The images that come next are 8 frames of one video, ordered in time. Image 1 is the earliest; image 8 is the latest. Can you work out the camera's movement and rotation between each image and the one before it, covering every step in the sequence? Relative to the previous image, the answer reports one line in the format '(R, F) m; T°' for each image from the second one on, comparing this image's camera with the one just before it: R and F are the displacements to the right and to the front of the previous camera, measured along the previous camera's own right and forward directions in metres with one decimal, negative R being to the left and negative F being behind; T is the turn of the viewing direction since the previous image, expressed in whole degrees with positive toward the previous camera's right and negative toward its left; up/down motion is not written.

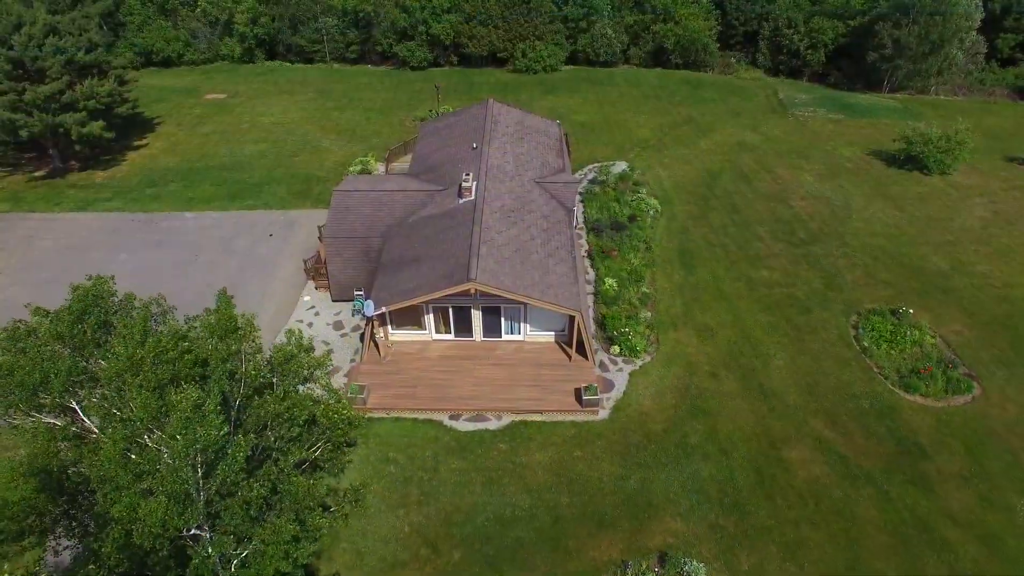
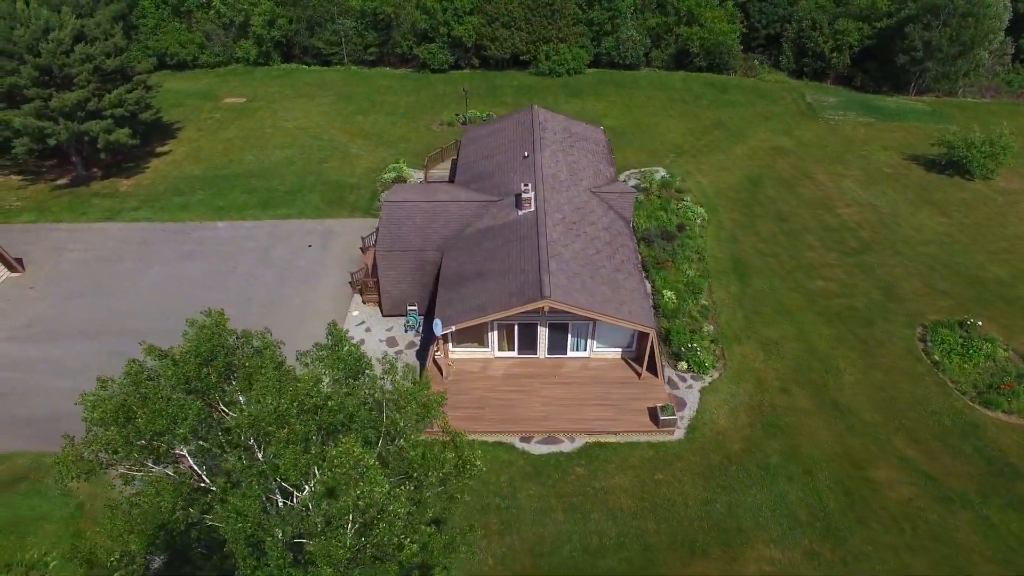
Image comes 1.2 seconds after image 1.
(-2.1, +0.6) m; +1°
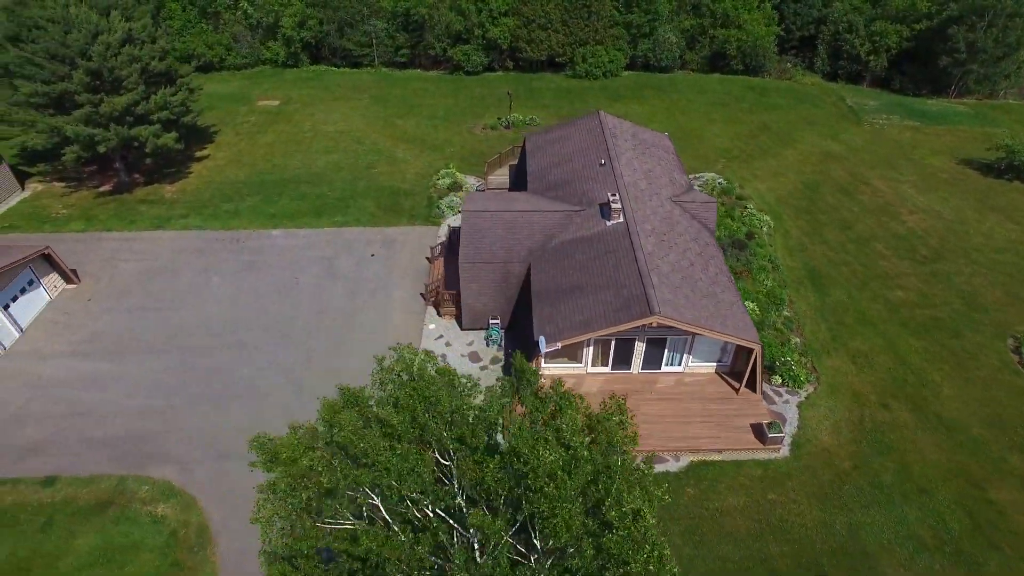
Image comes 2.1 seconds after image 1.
(-2.7, +0.6) m; +1°
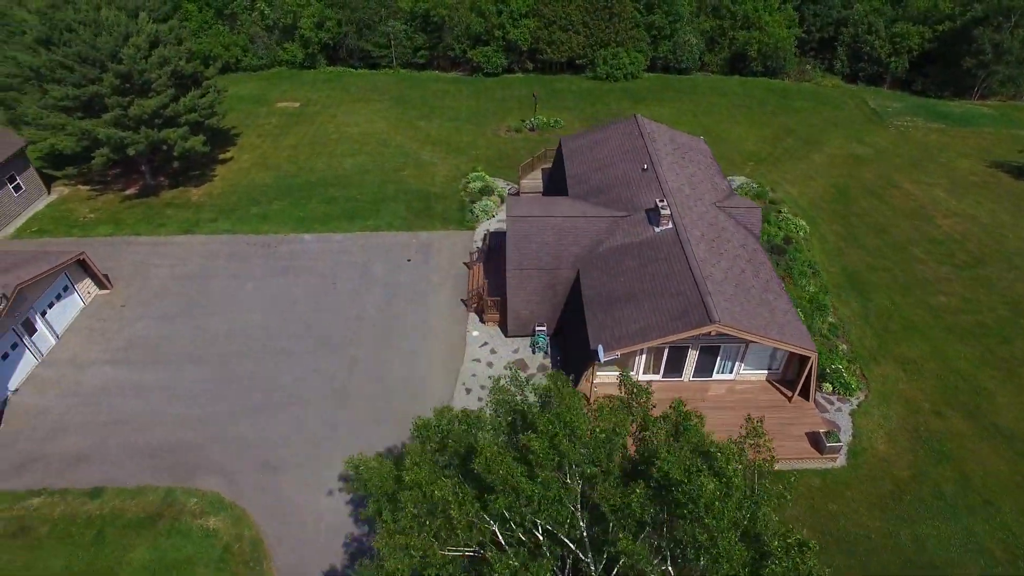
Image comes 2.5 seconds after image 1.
(-1.4, +0.2) m; 0°
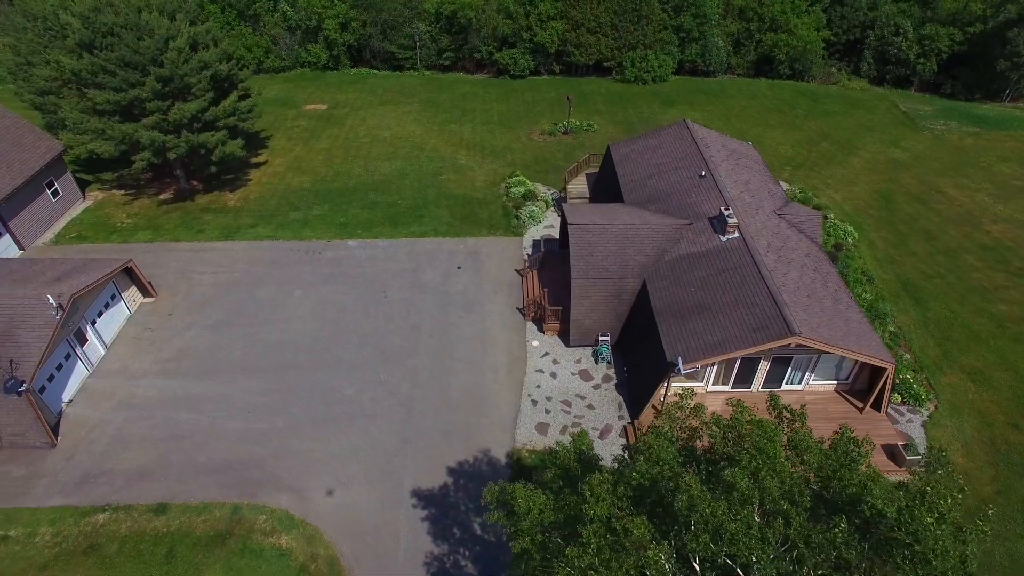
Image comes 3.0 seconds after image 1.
(-1.9, +0.3) m; 0°
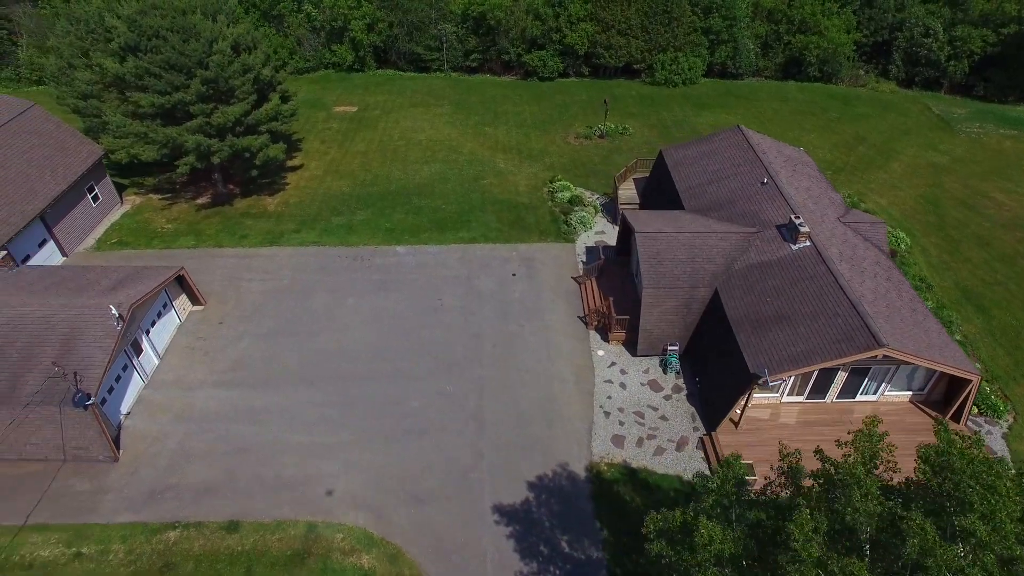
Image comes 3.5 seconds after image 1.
(-2.0, +0.3) m; 0°
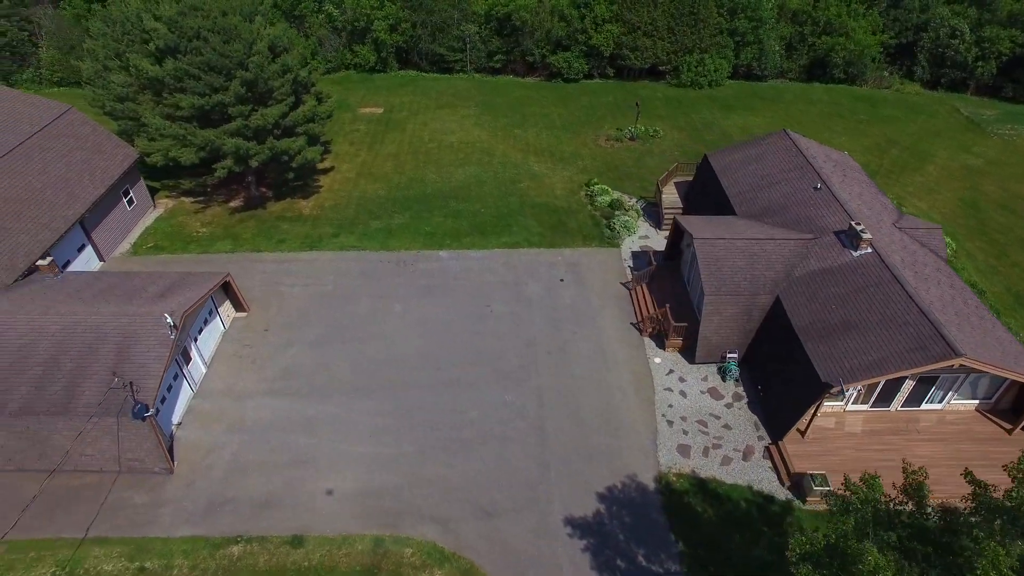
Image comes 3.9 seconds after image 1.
(-1.7, +0.3) m; 0°
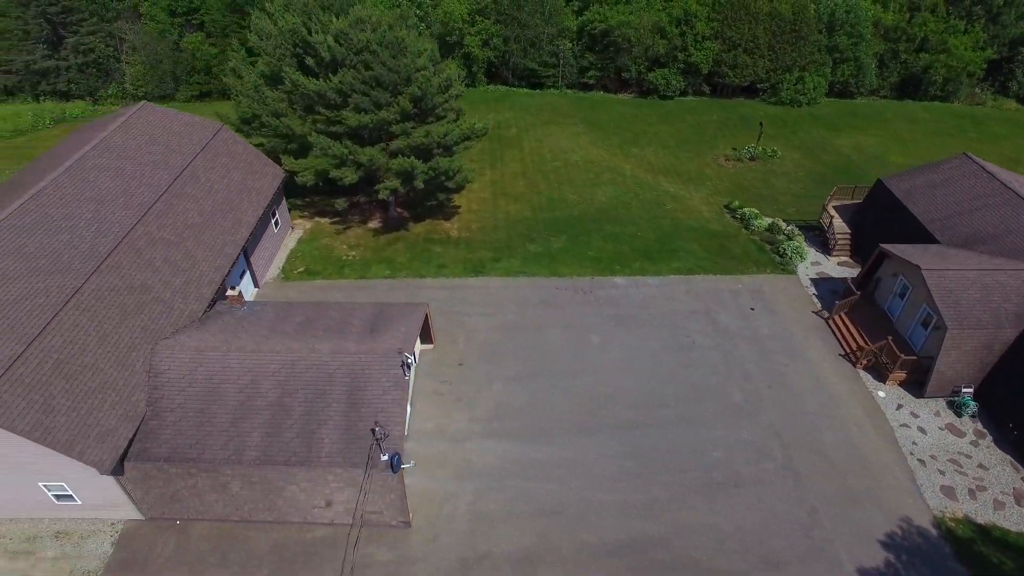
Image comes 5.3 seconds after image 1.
(-6.4, +1.2) m; +1°
